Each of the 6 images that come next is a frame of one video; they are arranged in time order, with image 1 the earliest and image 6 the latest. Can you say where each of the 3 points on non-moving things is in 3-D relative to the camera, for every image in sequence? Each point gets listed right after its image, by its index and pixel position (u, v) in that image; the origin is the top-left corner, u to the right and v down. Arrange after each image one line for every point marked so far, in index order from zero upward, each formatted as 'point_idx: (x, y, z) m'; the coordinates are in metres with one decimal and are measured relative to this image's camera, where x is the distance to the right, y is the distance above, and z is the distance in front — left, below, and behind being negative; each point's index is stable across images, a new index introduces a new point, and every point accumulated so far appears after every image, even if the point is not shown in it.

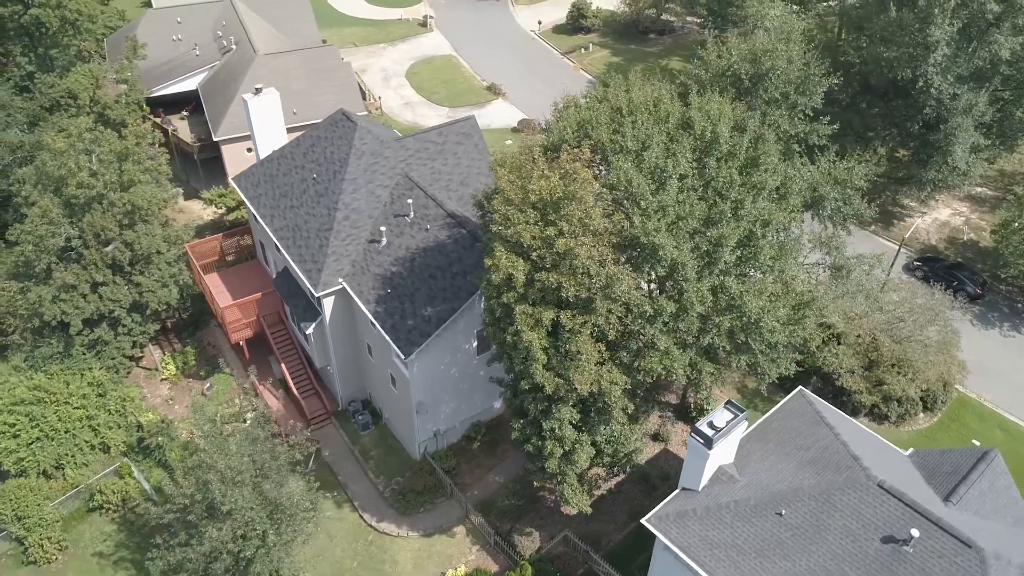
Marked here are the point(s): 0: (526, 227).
0: (+0.3, +1.4, +17.8) m
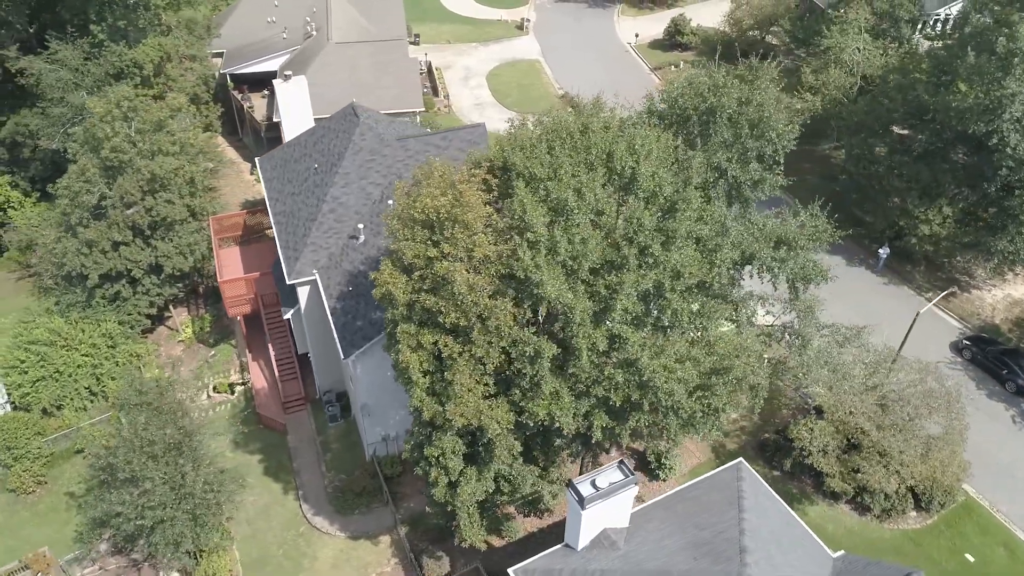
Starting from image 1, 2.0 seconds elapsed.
0: (-2.2, +0.9, +17.1) m
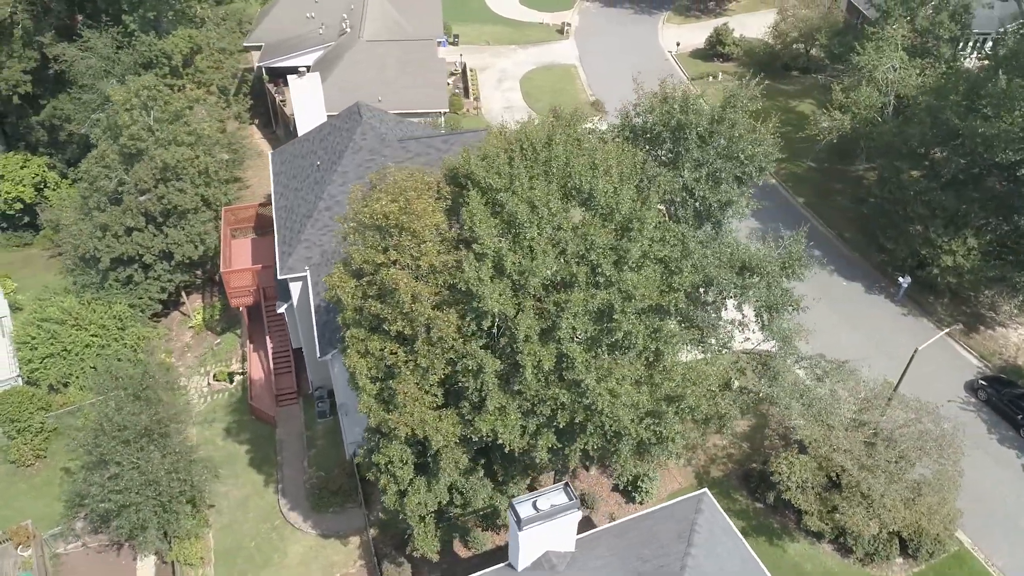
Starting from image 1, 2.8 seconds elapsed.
0: (-3.2, +0.8, +16.9) m
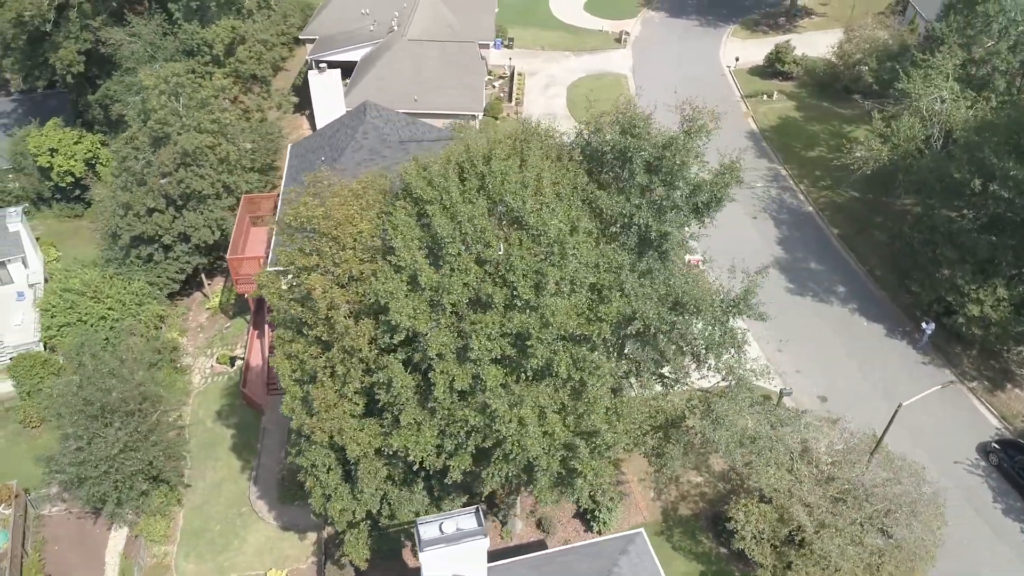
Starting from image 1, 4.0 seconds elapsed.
0: (-4.8, +0.8, +16.9) m
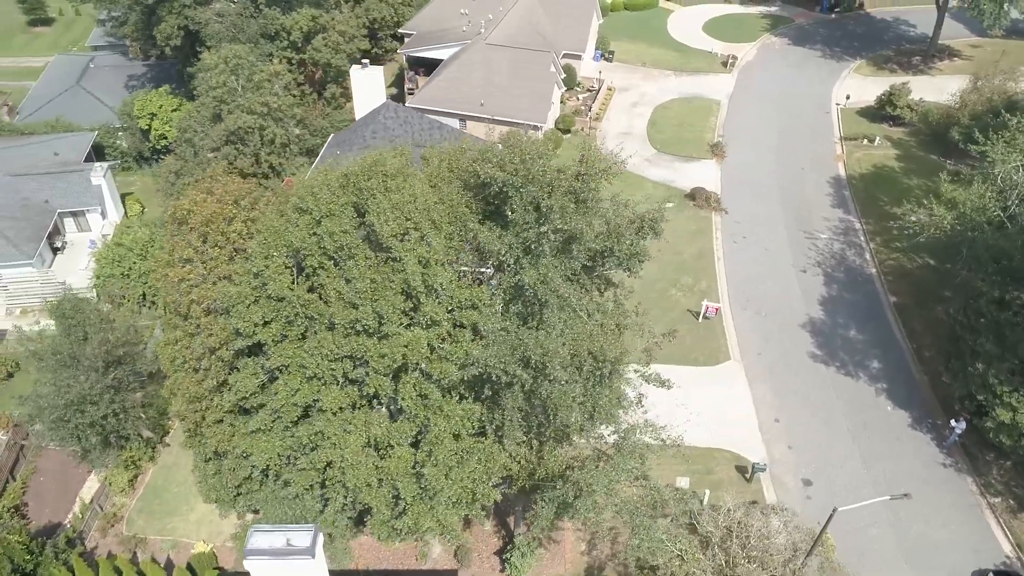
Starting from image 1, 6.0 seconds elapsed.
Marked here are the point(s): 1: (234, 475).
0: (-7.3, +1.0, +17.2) m
1: (-6.4, -4.2, +17.9) m
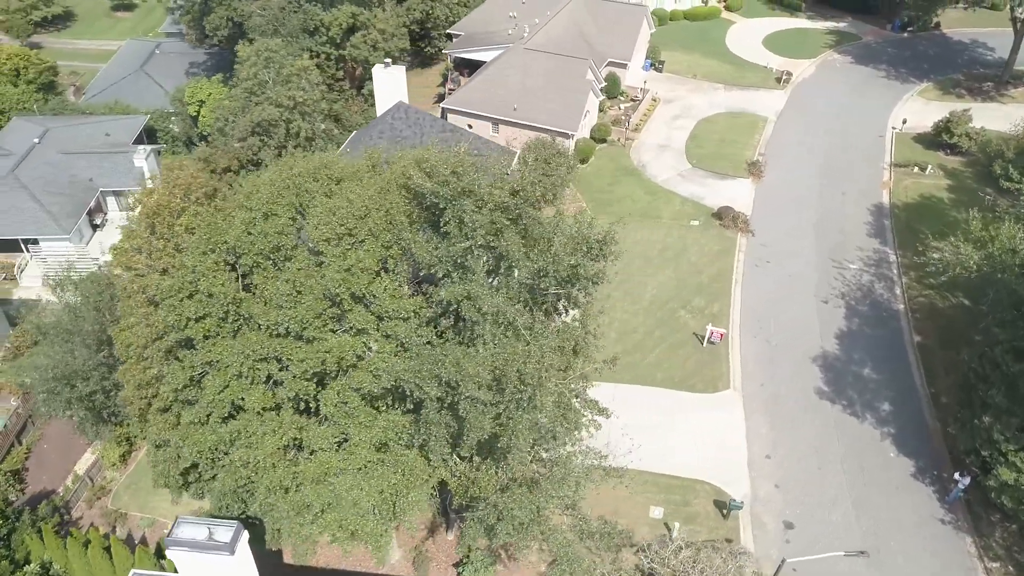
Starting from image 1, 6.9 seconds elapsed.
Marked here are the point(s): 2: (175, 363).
0: (-8.4, +1.3, +17.5) m
1: (-7.8, -4.0, +18.2) m
2: (-7.1, -1.5, +16.5) m
